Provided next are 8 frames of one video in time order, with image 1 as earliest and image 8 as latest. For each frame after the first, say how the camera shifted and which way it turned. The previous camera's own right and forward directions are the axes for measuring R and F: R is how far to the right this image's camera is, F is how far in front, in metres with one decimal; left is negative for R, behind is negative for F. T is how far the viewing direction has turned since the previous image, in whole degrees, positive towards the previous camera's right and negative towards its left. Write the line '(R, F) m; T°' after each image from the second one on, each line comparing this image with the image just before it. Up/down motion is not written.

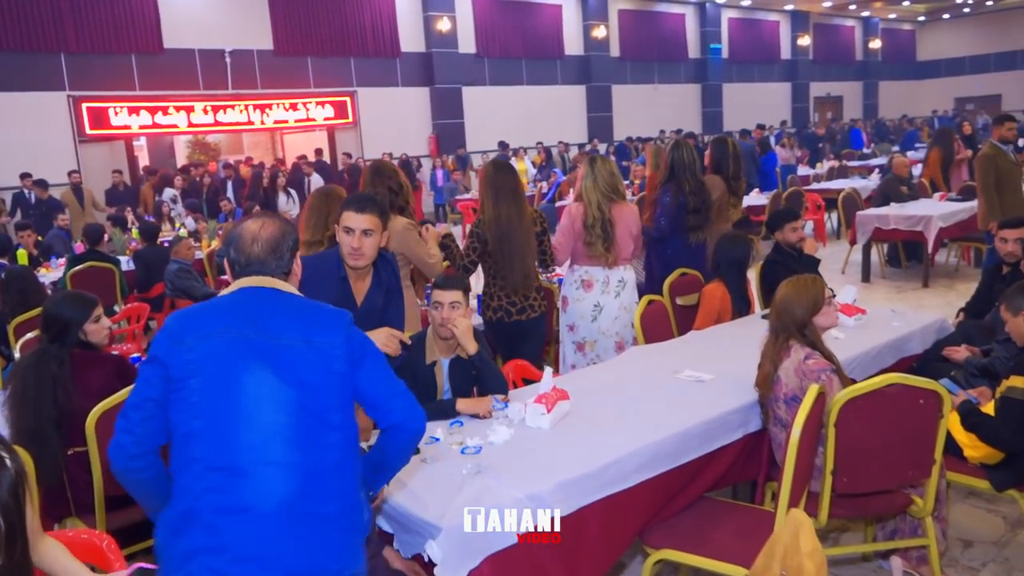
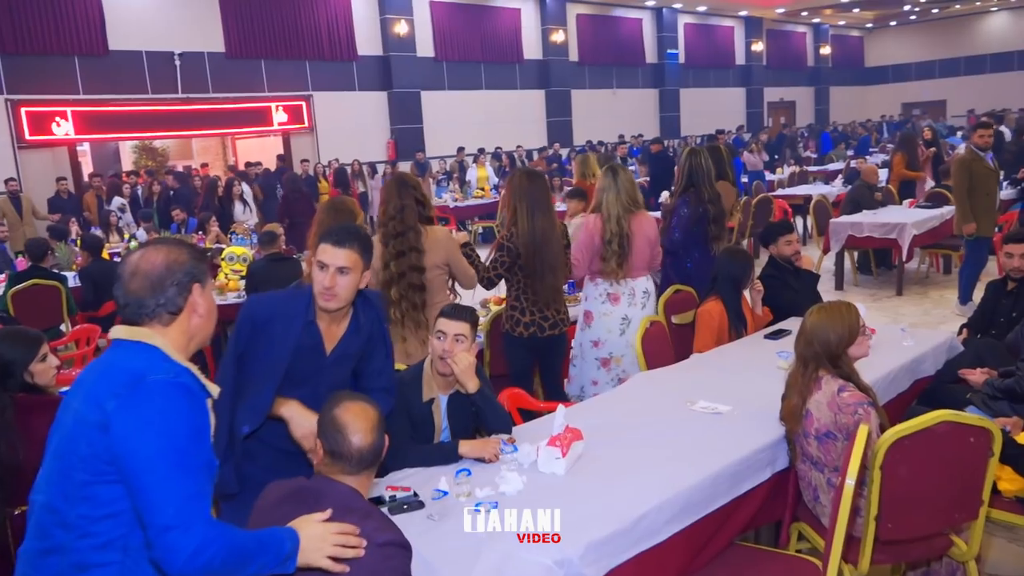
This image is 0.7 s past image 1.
(-0.1, +0.2) m; +3°
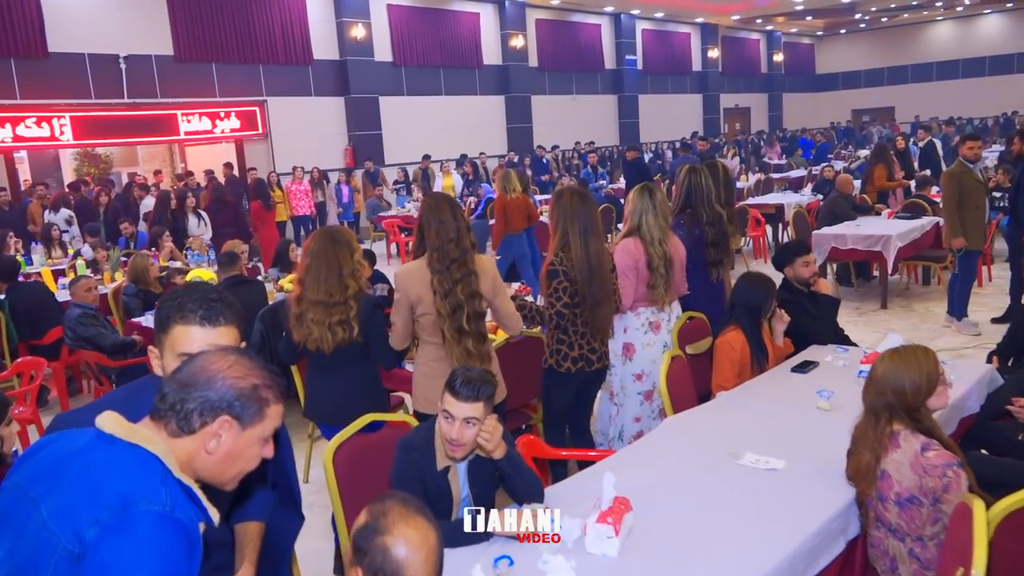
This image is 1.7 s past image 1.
(-0.2, +0.3) m; +3°
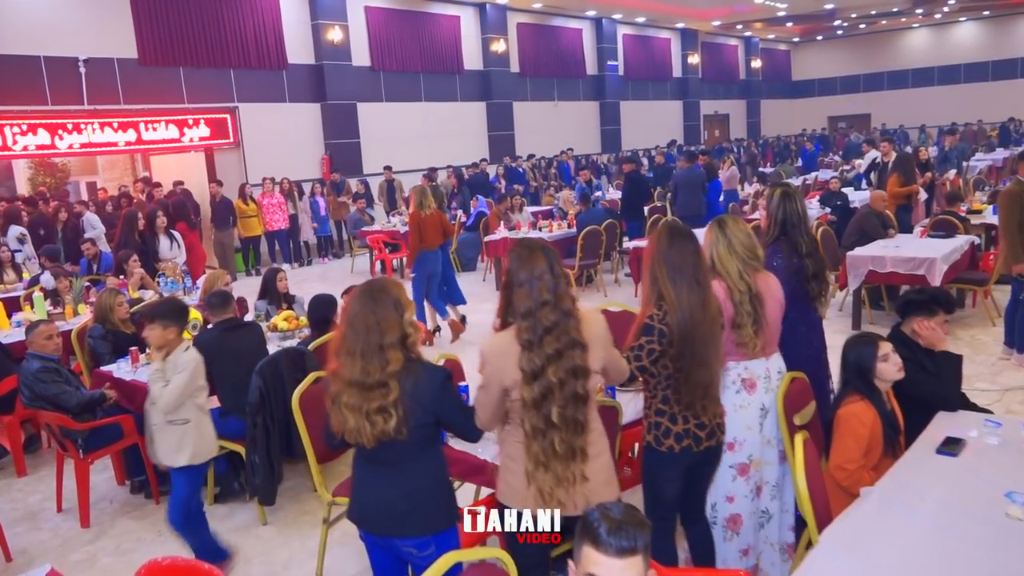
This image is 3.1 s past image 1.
(-0.4, +0.6) m; +2°
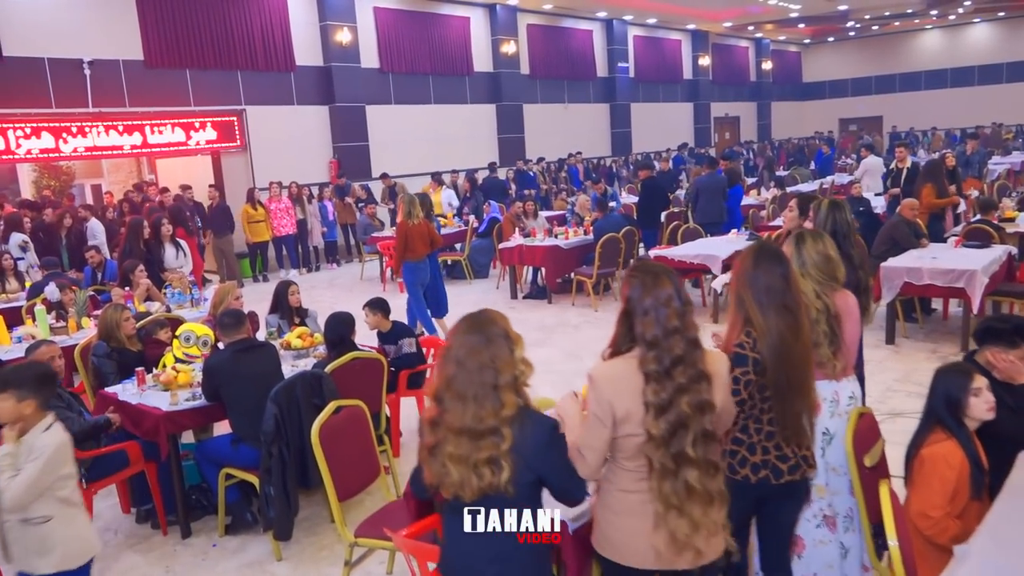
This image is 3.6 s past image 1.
(-0.1, +0.2) m; 0°
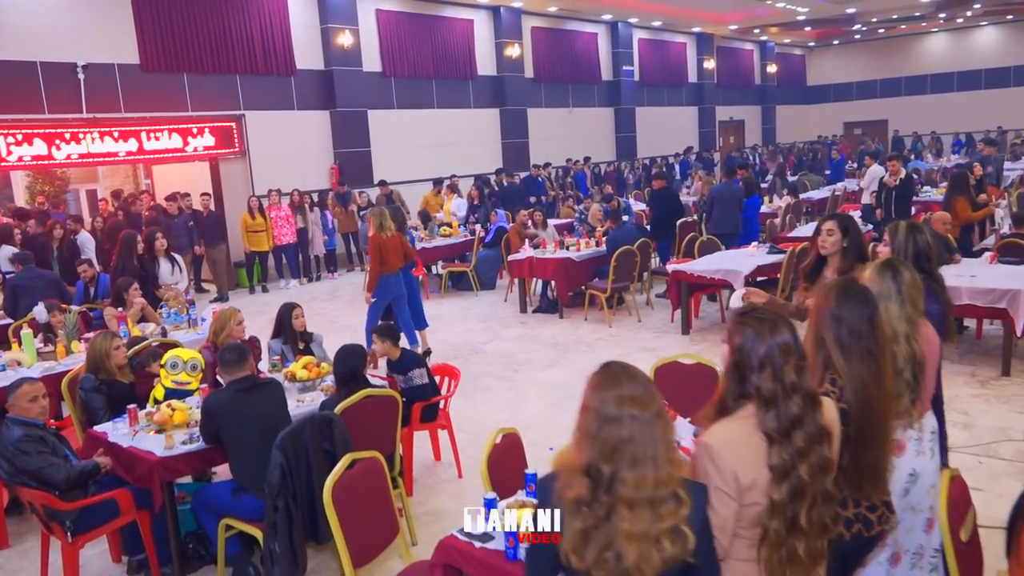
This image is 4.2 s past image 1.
(-0.1, +0.3) m; 0°
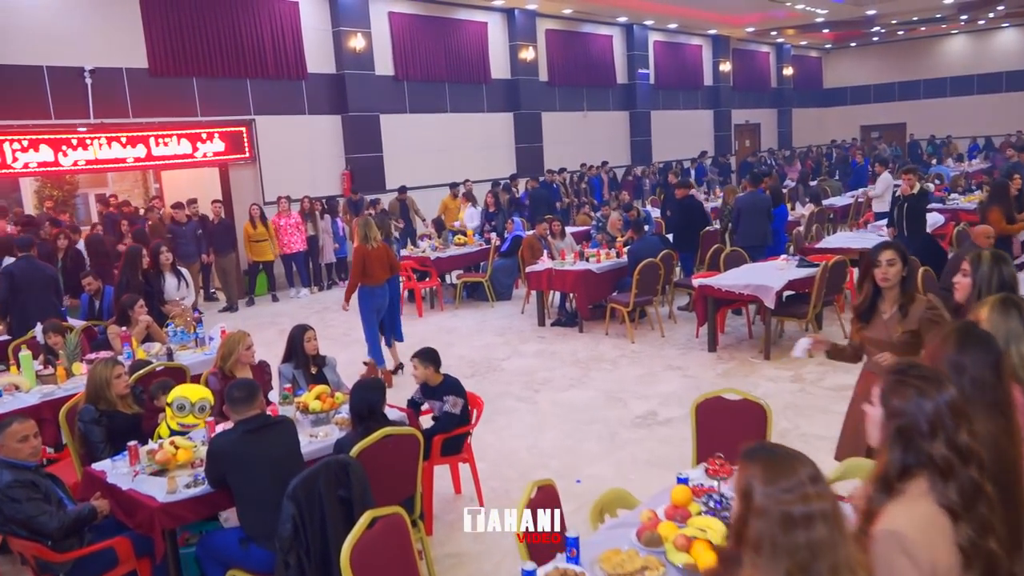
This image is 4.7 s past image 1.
(-0.1, +0.3) m; -1°
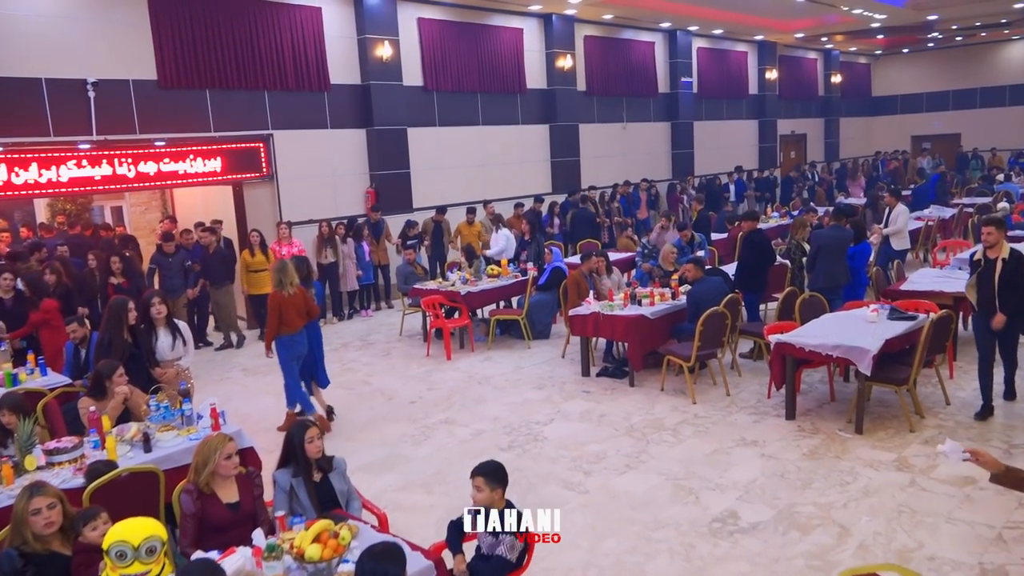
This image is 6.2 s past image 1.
(-0.1, +1.0) m; -2°
